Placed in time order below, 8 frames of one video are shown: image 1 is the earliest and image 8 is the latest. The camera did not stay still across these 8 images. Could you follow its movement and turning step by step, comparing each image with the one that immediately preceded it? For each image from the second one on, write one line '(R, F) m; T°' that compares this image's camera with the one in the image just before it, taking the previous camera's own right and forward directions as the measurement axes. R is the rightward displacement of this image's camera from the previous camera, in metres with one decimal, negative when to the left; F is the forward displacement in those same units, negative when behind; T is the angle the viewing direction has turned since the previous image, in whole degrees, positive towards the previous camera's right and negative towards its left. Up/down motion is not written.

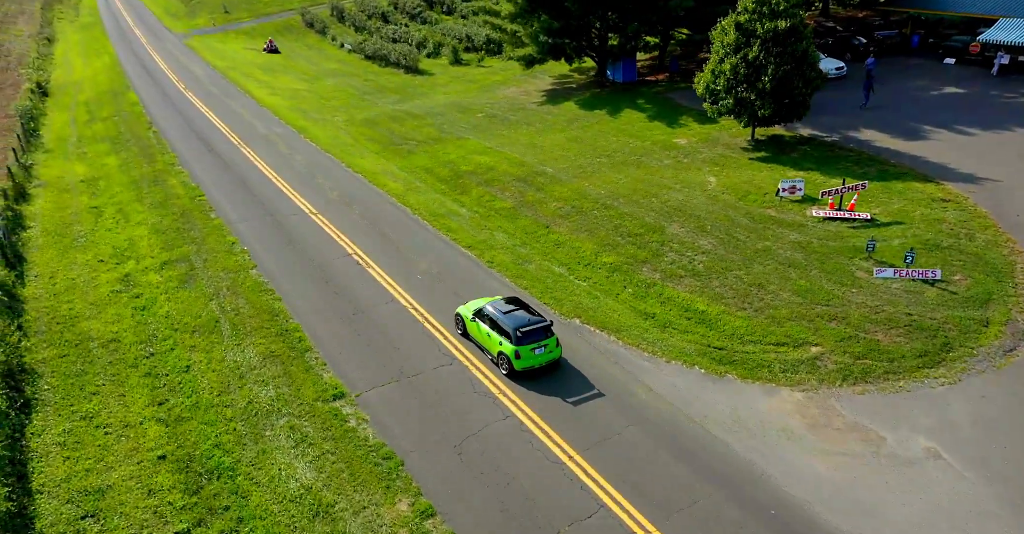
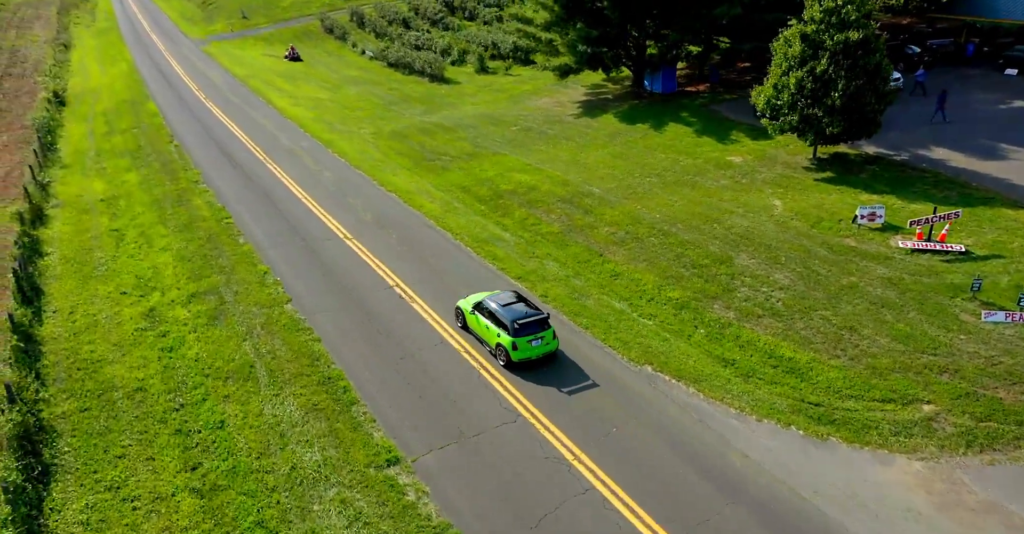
(-1.3, +1.7) m; -1°
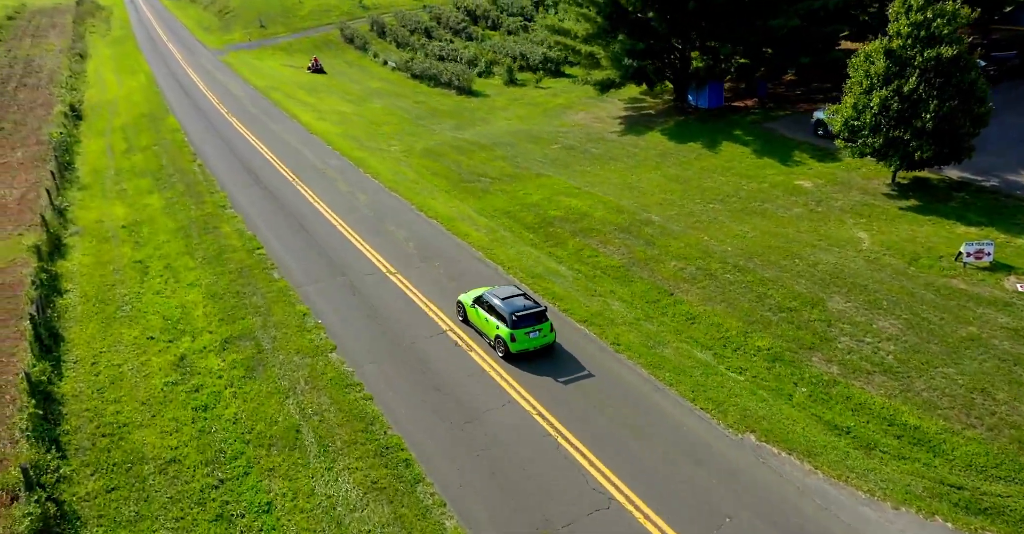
(-1.5, +2.0) m; -1°
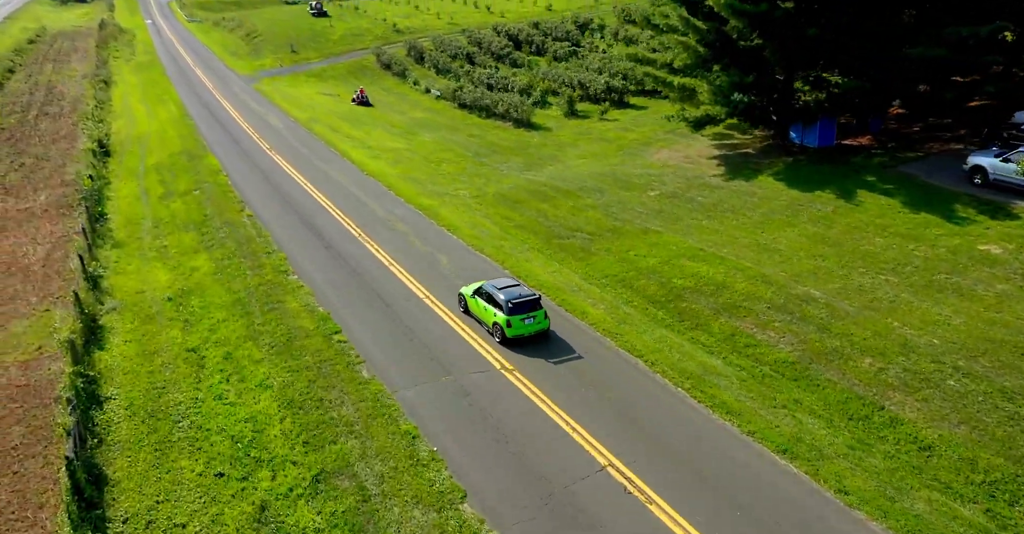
(-3.3, +4.2) m; -1°
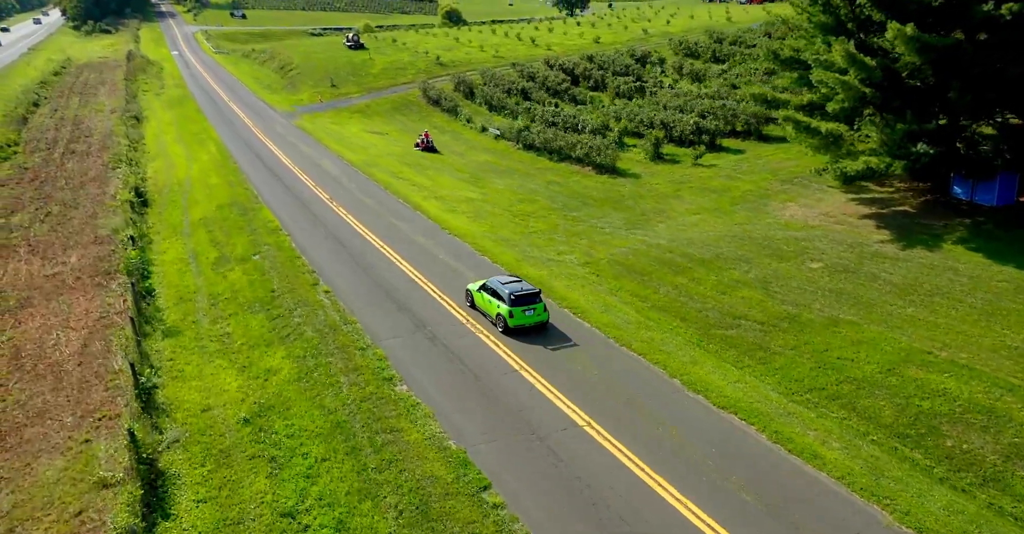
(-4.0, +5.1) m; -1°
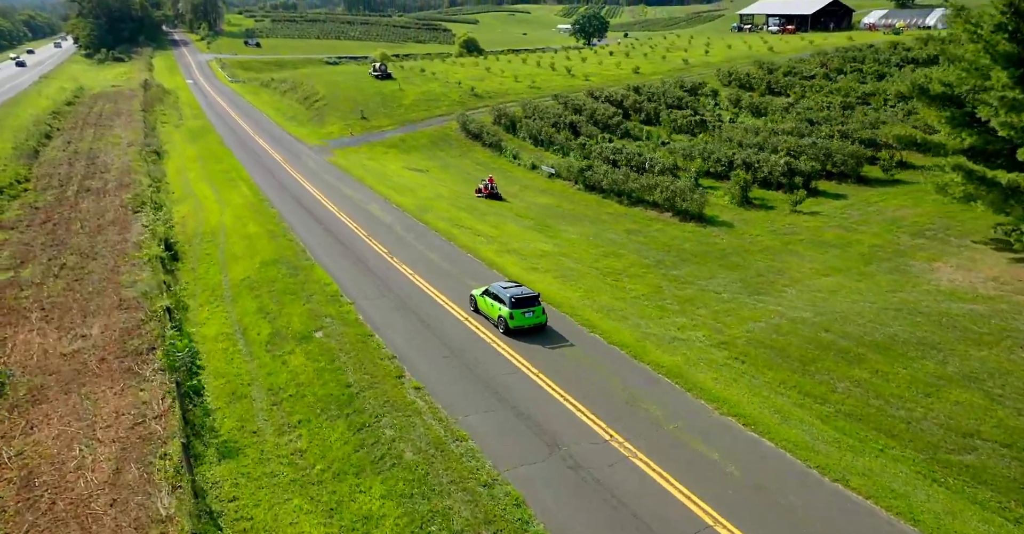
(-3.5, +4.7) m; 0°
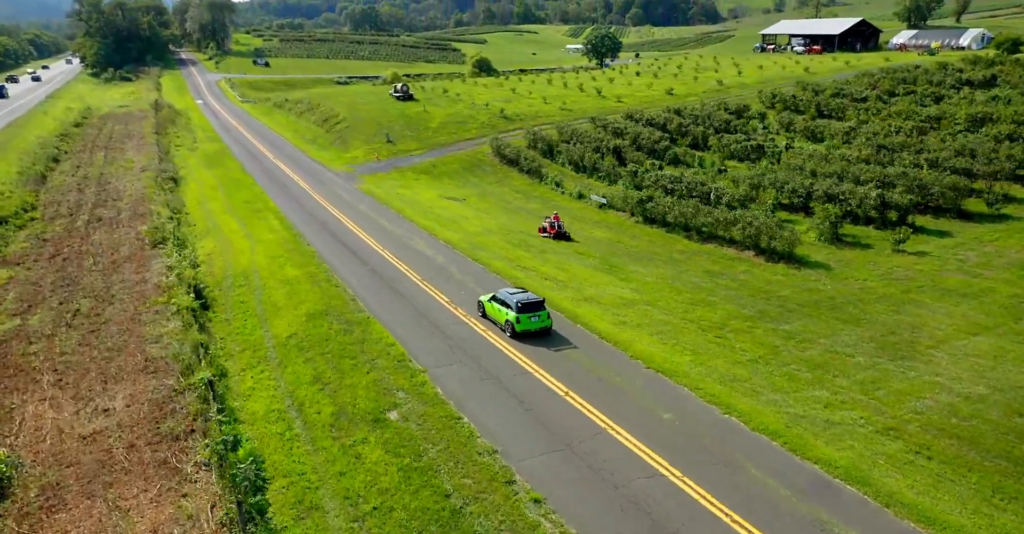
(-3.0, +3.9) m; 0°
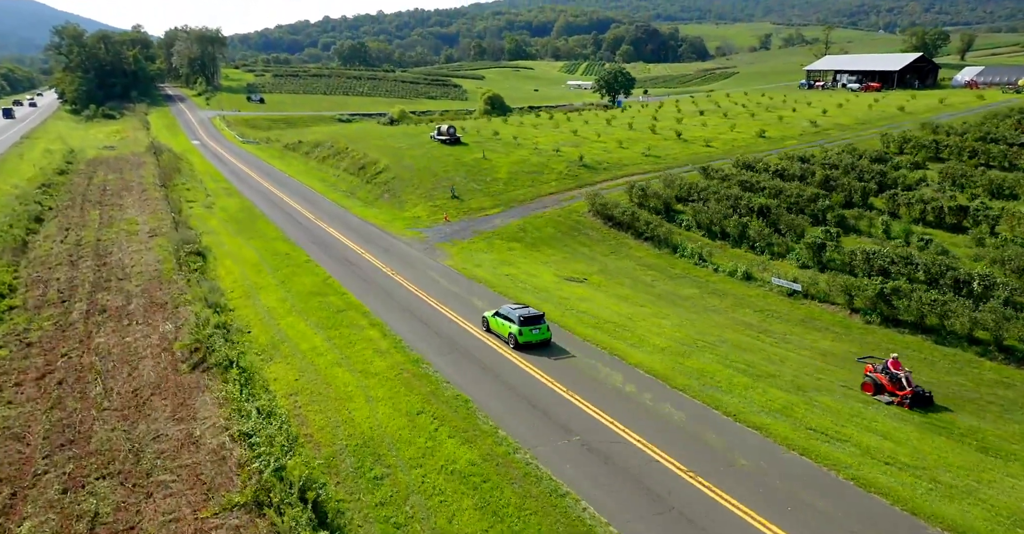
(-8.7, +11.9) m; +2°
